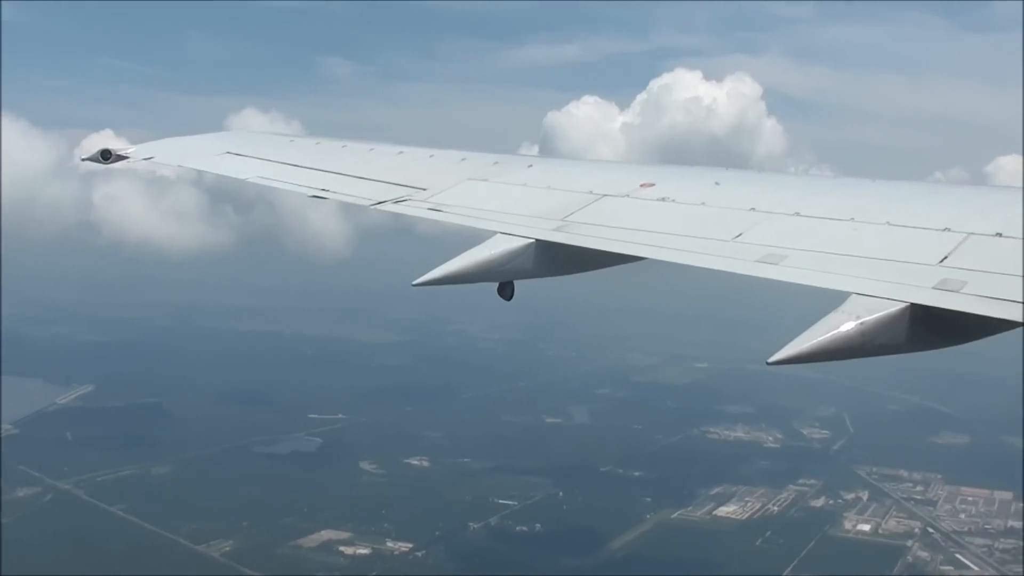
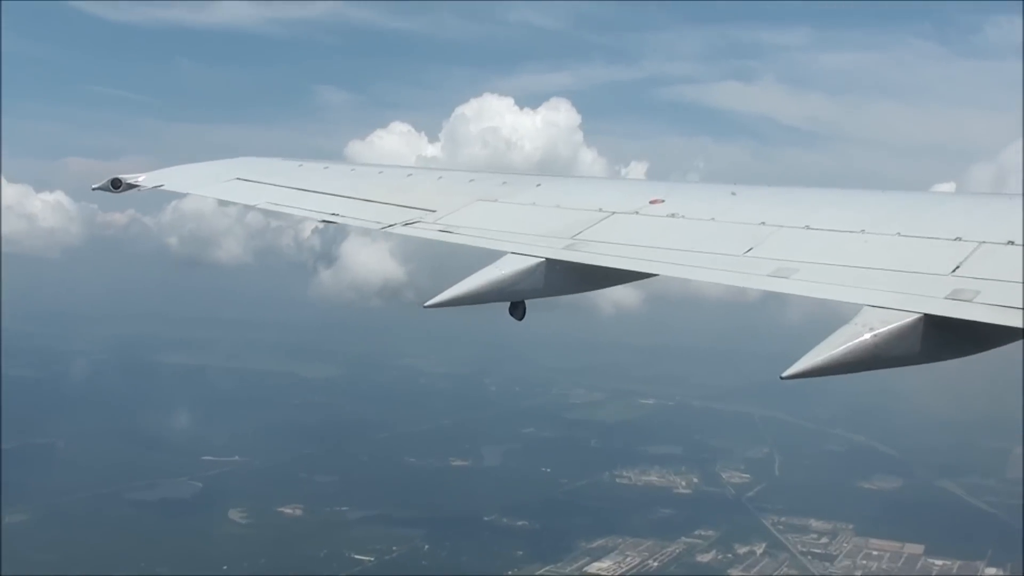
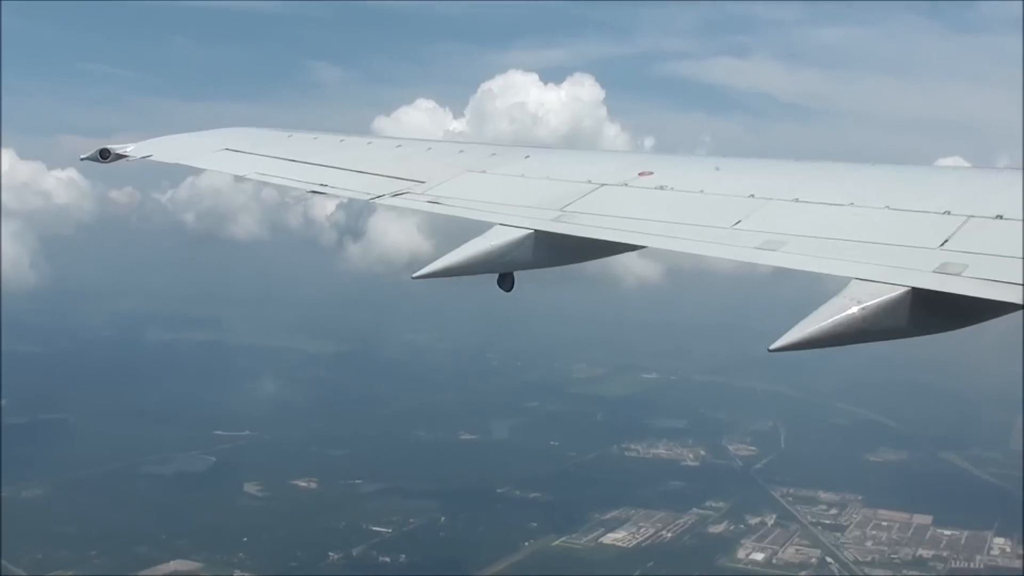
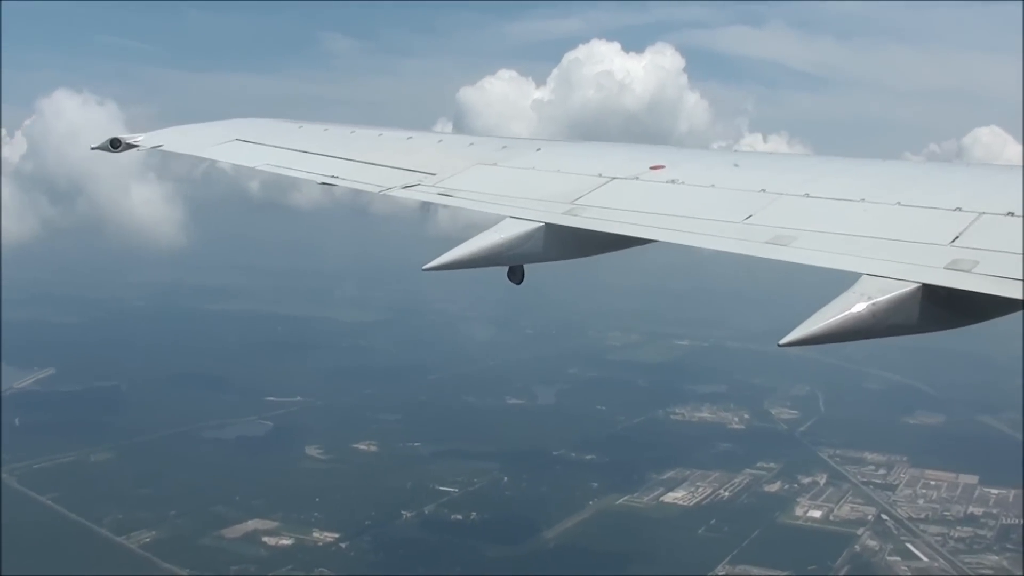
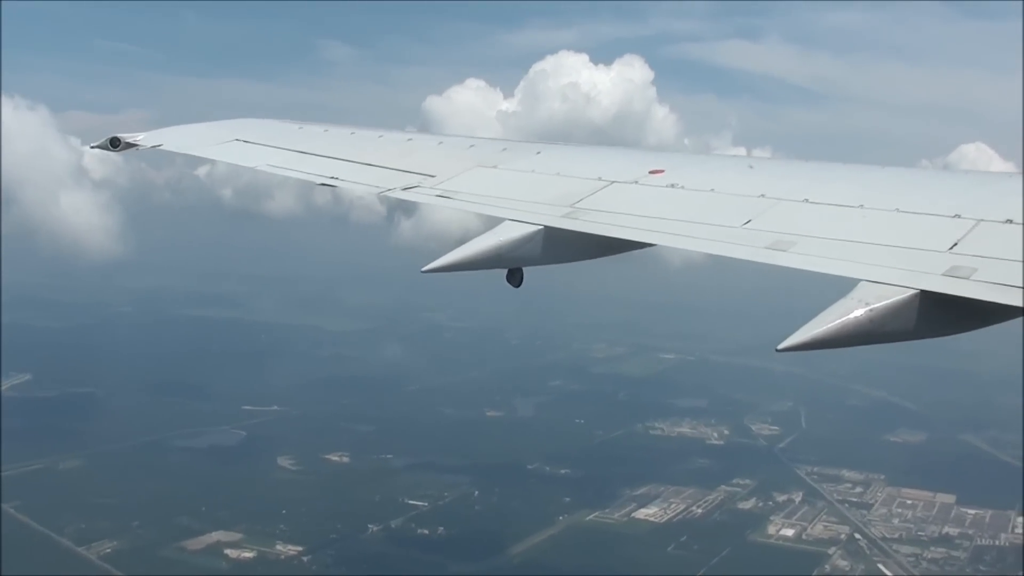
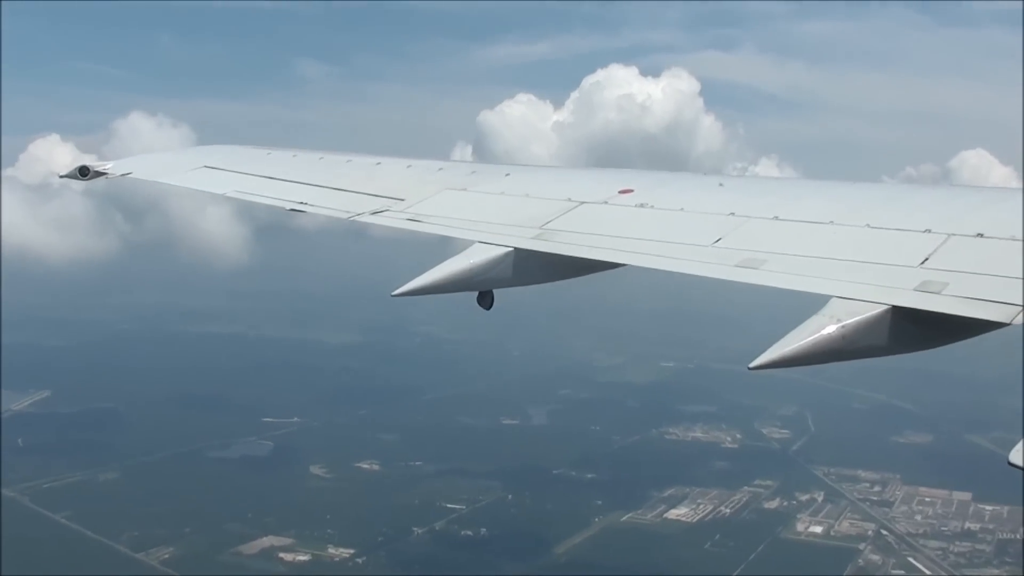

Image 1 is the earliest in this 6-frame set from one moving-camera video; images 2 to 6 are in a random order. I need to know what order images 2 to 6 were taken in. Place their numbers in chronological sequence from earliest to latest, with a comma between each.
6, 4, 5, 3, 2
